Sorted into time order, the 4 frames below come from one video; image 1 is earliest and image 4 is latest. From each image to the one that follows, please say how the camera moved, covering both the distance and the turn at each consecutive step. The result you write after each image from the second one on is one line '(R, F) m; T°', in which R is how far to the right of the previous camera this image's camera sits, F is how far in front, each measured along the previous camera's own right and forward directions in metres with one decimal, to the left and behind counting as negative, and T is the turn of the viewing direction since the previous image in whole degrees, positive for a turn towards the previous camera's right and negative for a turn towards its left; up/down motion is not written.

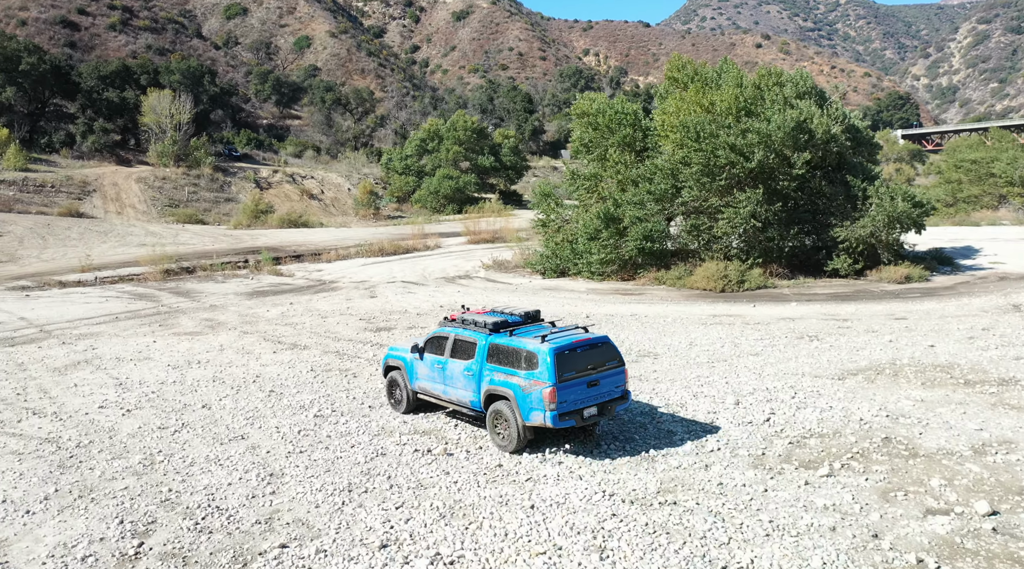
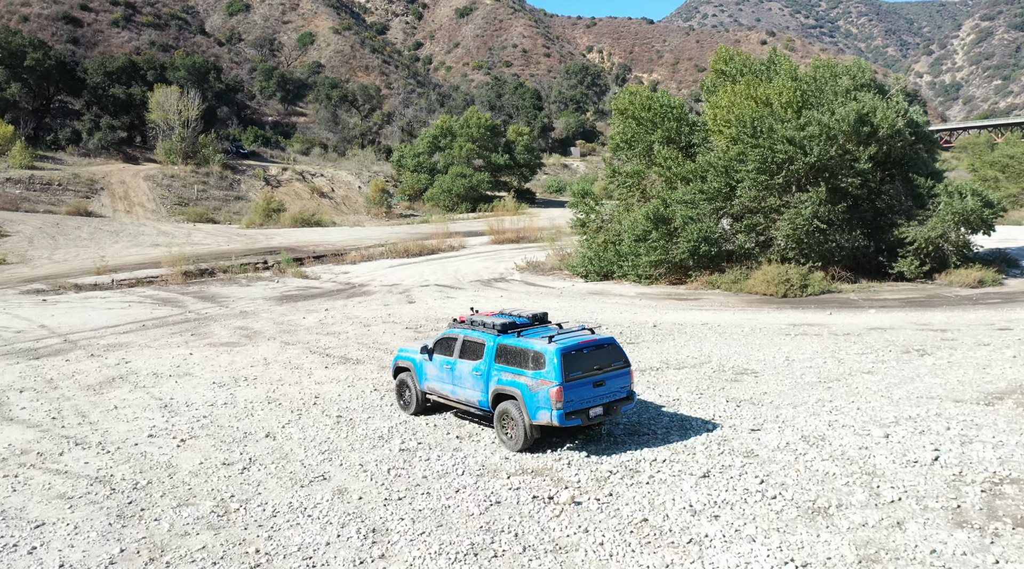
(-1.4, +1.4) m; 0°
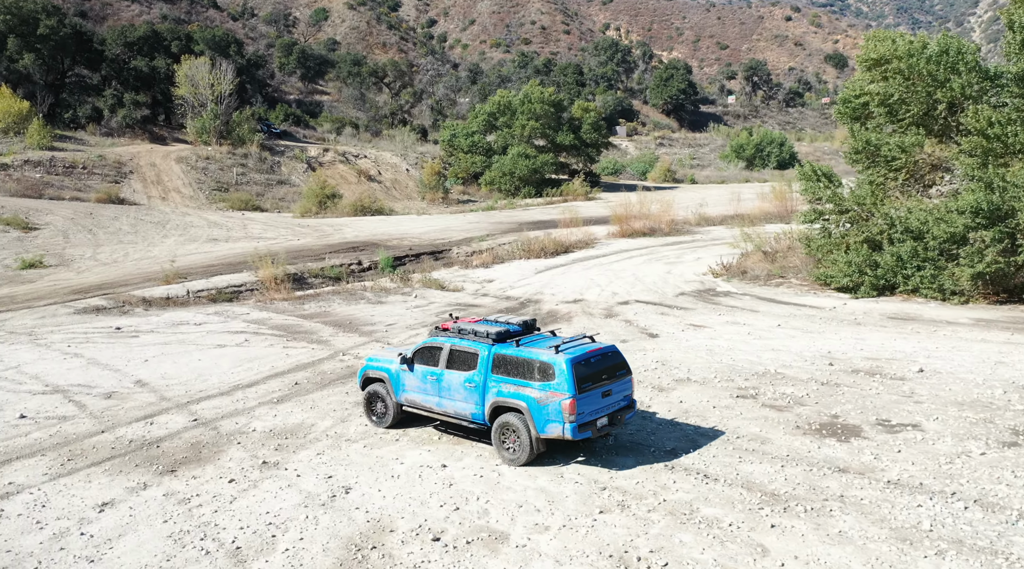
(-6.2, +7.7) m; 0°
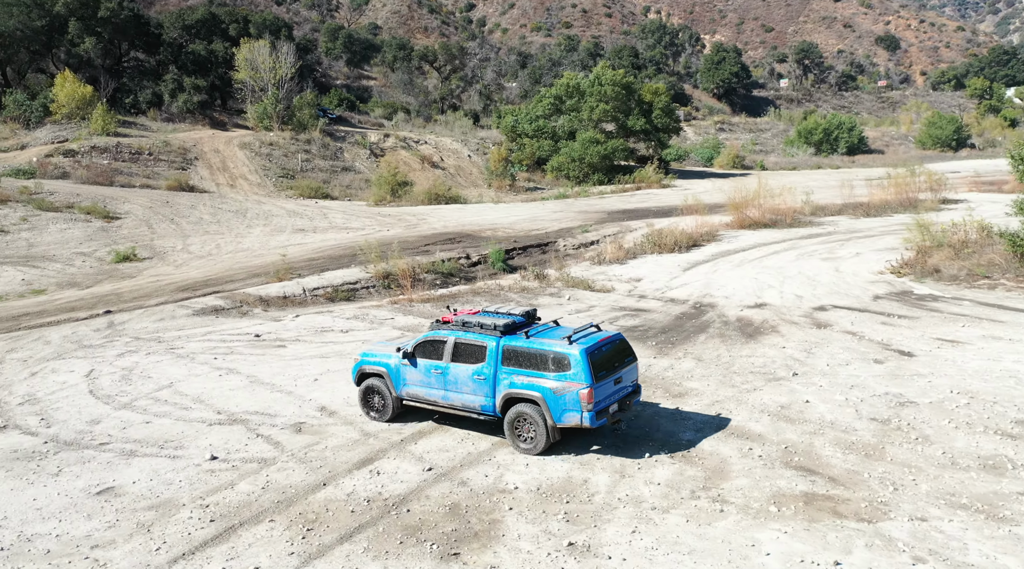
(-3.6, +2.7) m; -2°
